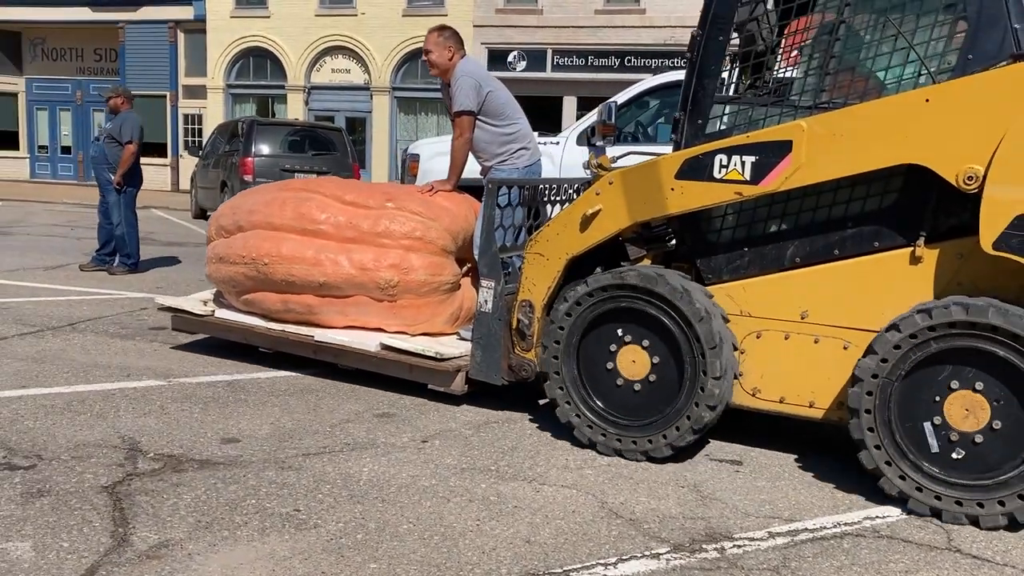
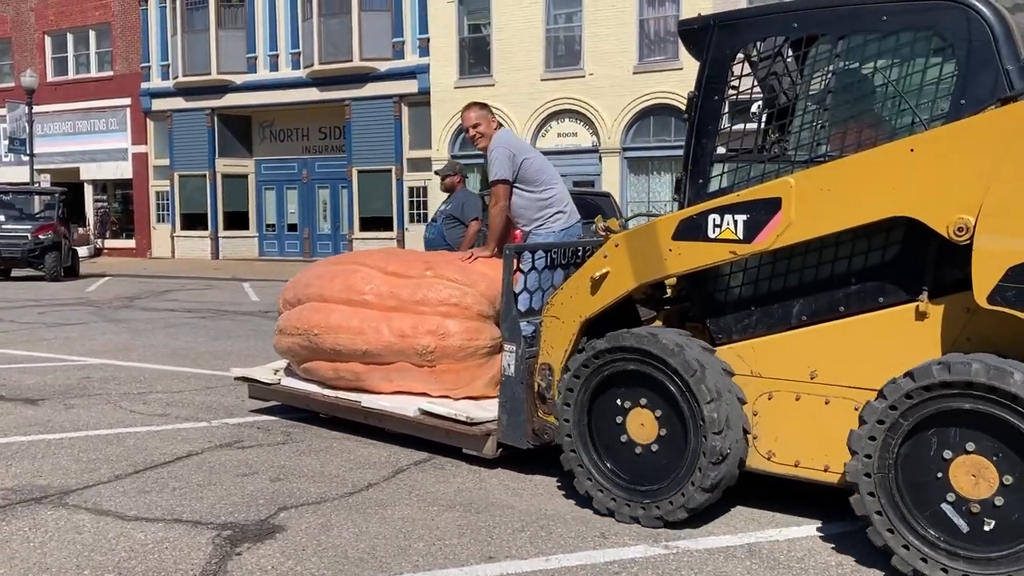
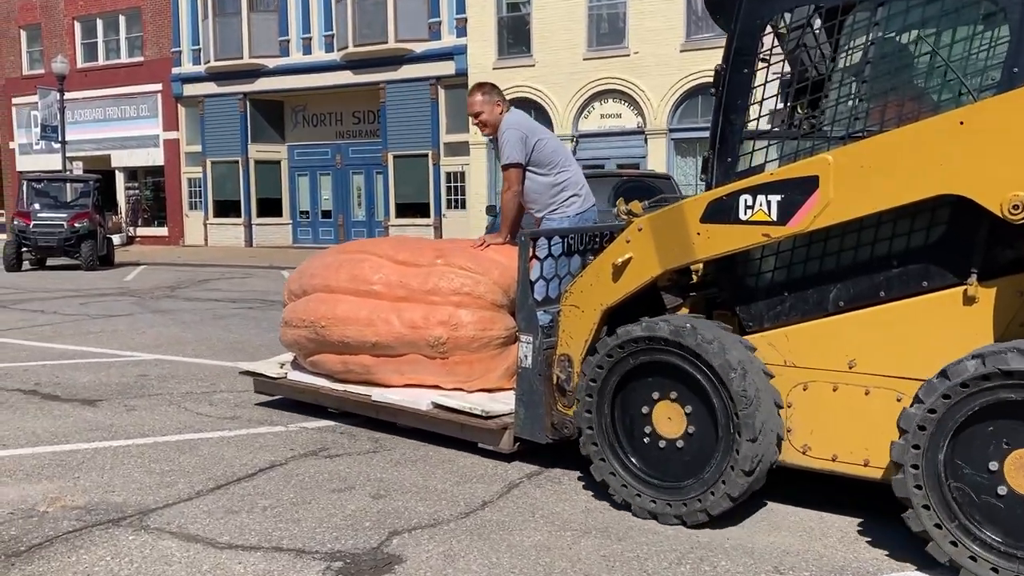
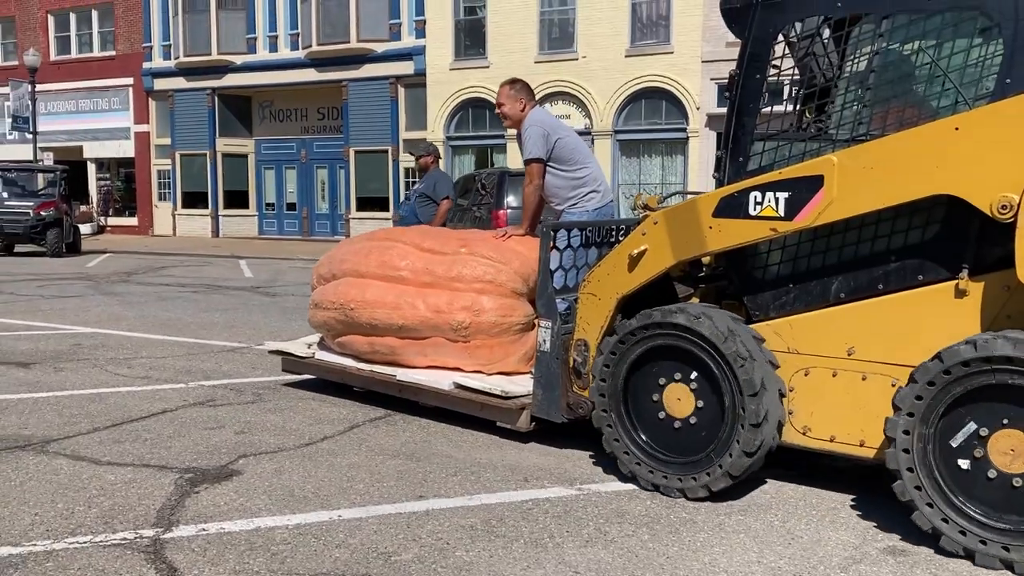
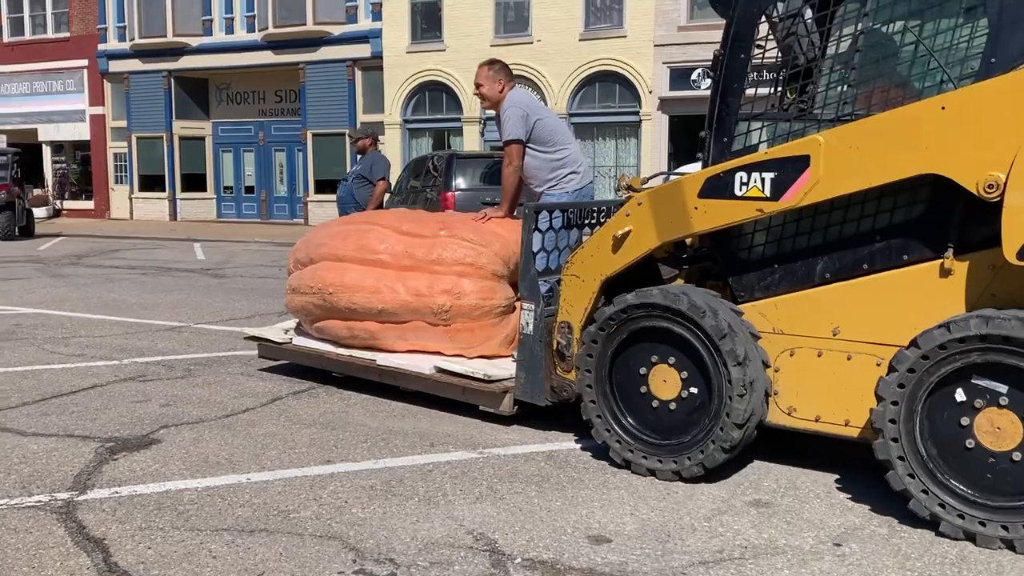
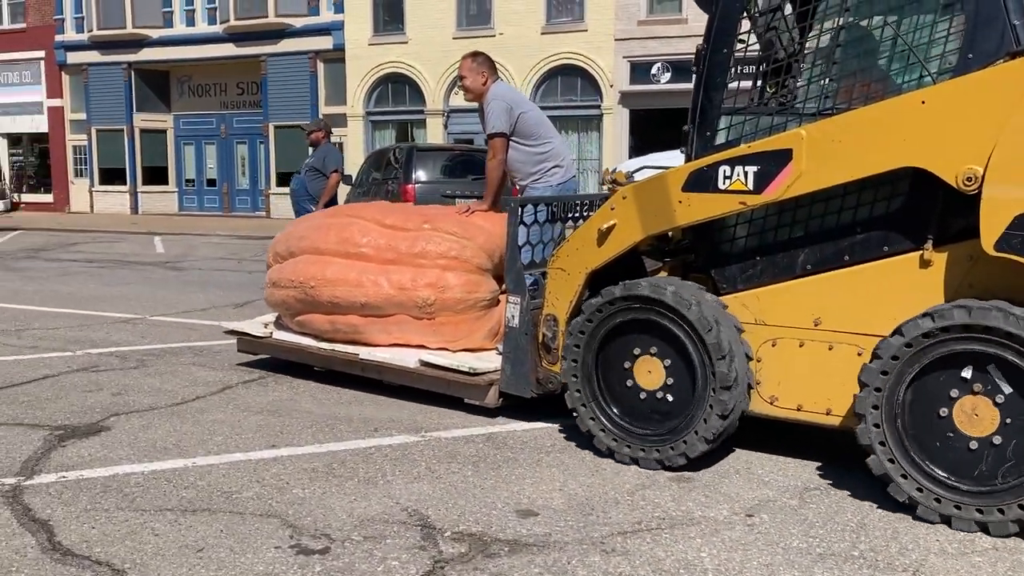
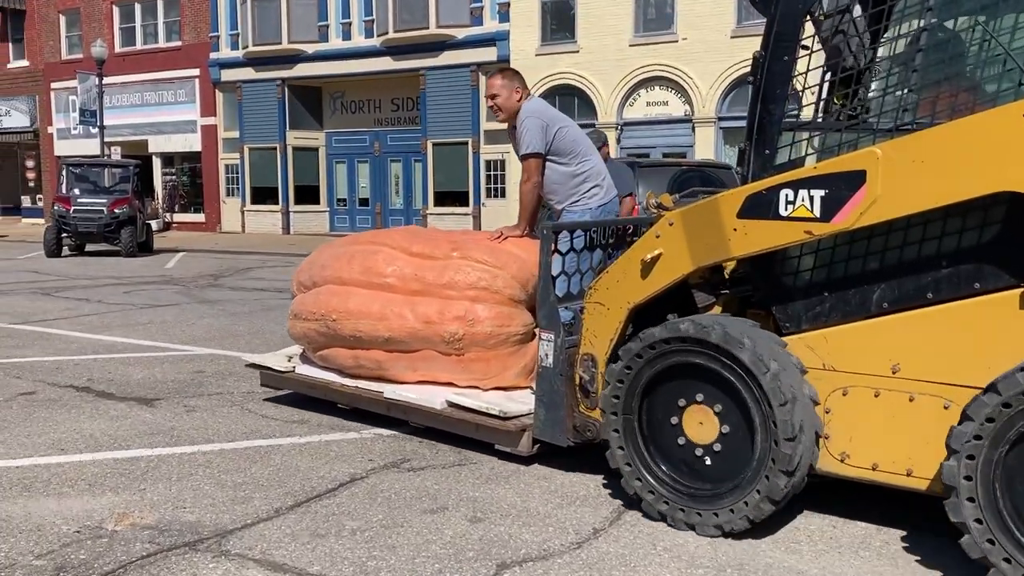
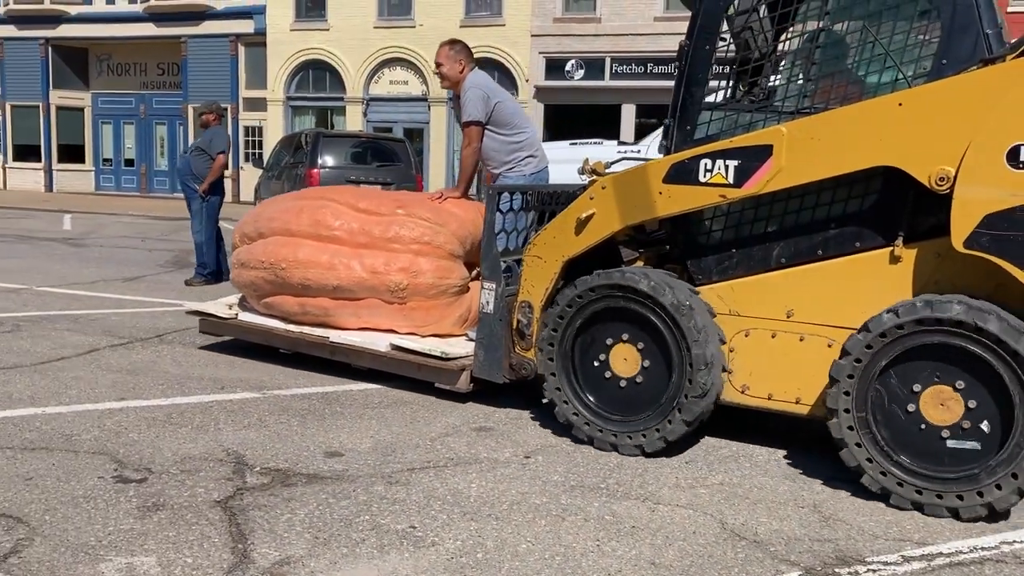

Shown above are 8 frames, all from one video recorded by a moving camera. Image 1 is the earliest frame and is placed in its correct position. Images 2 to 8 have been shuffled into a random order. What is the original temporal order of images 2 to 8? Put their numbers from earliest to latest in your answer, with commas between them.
8, 6, 5, 4, 2, 3, 7
